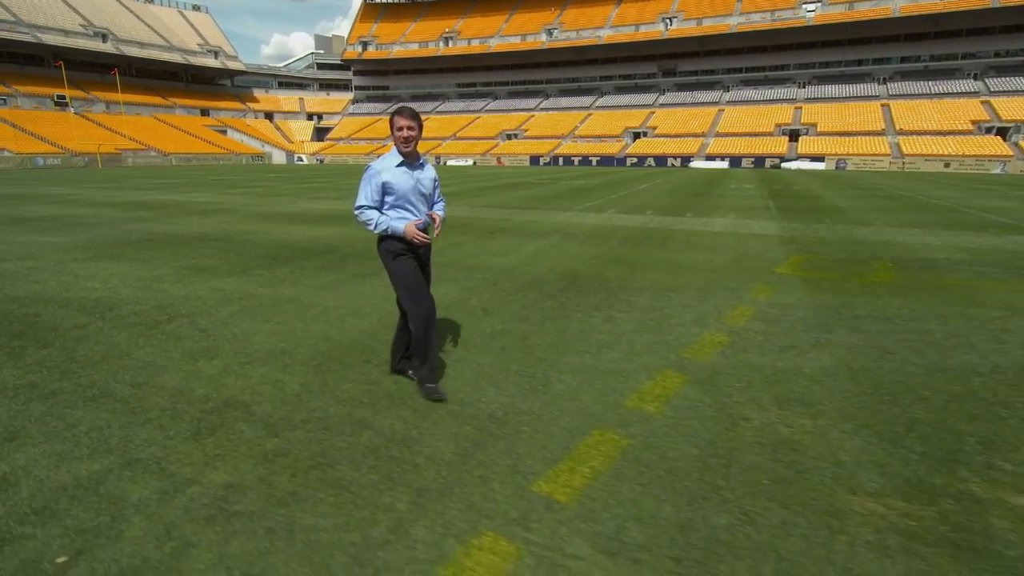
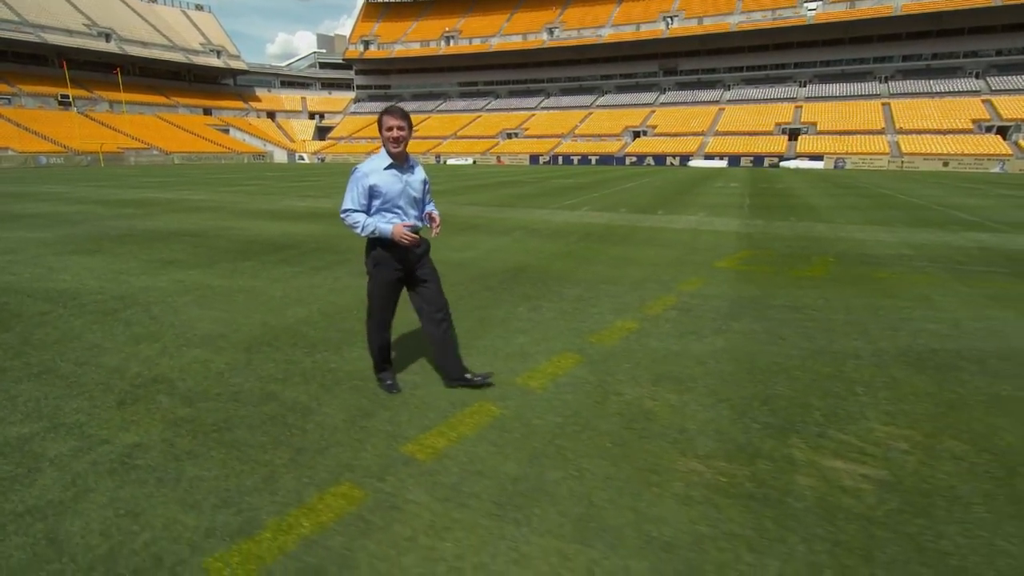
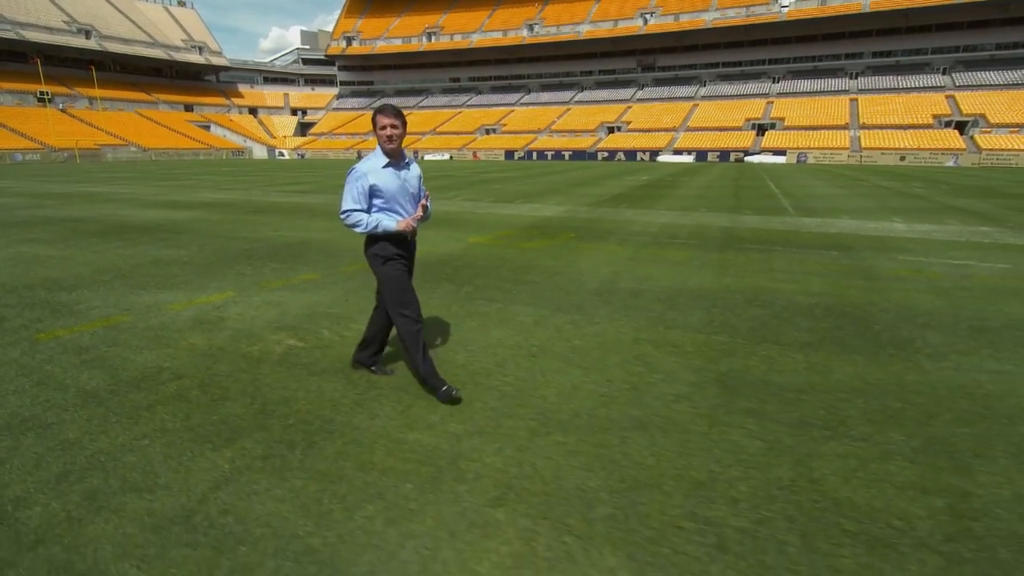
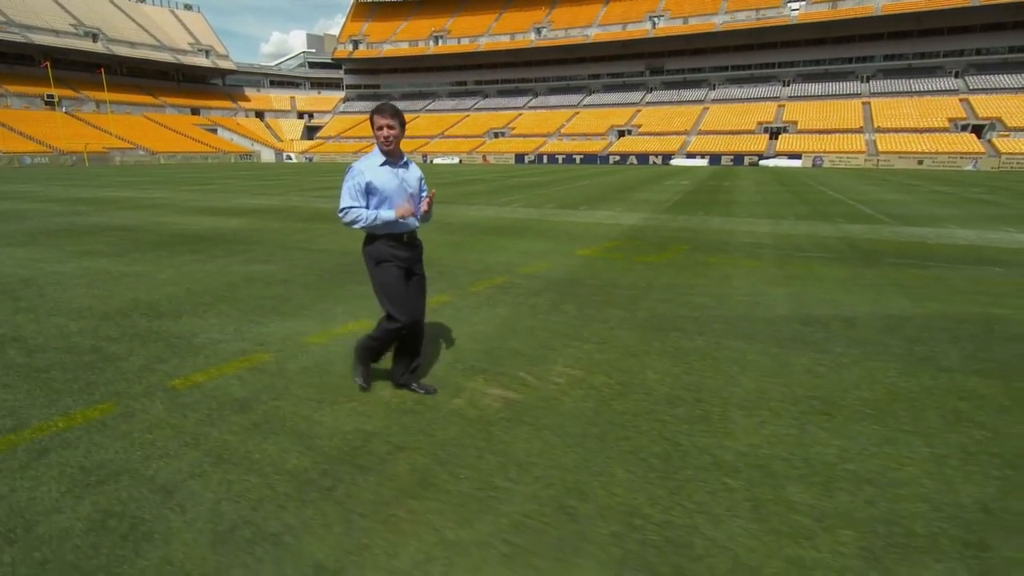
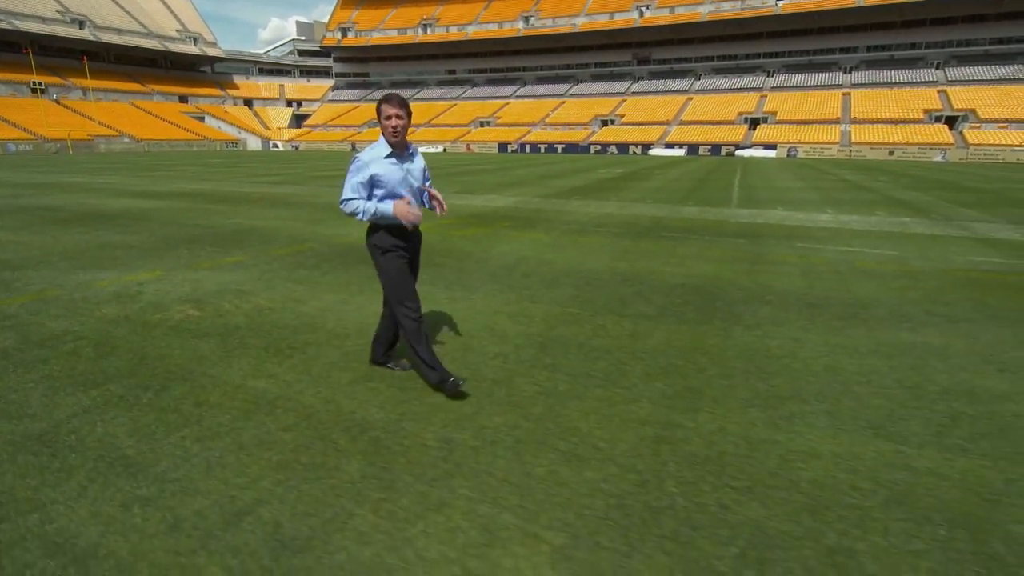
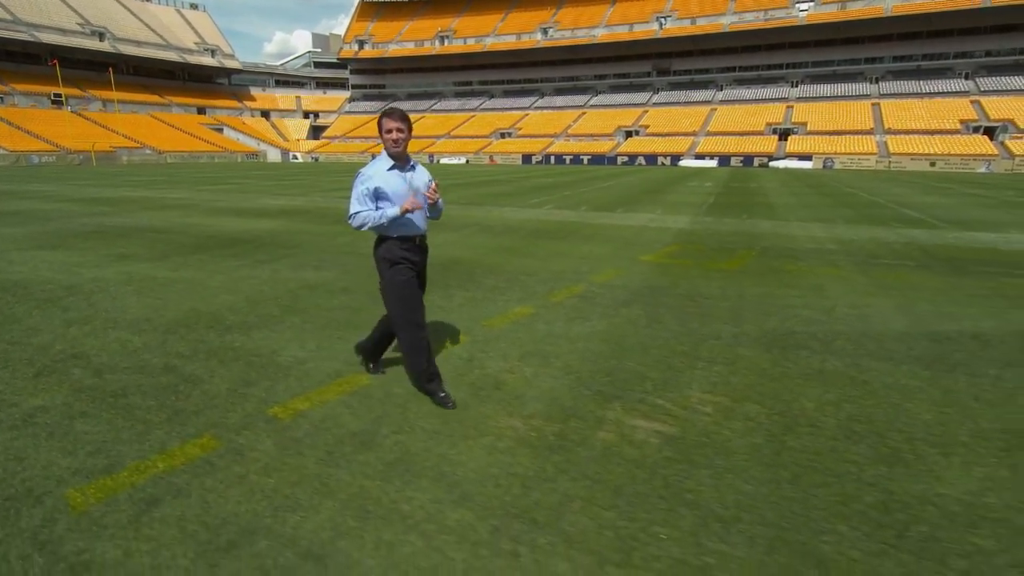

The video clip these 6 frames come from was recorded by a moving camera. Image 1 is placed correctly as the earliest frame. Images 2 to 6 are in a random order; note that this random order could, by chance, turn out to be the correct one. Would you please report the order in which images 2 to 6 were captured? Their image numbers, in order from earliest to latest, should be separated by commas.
2, 6, 4, 3, 5
